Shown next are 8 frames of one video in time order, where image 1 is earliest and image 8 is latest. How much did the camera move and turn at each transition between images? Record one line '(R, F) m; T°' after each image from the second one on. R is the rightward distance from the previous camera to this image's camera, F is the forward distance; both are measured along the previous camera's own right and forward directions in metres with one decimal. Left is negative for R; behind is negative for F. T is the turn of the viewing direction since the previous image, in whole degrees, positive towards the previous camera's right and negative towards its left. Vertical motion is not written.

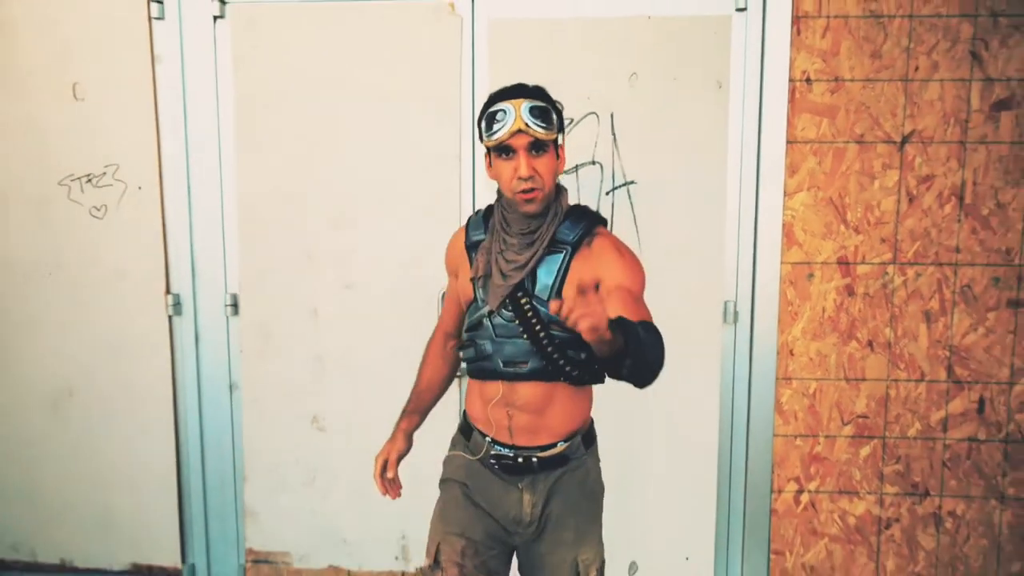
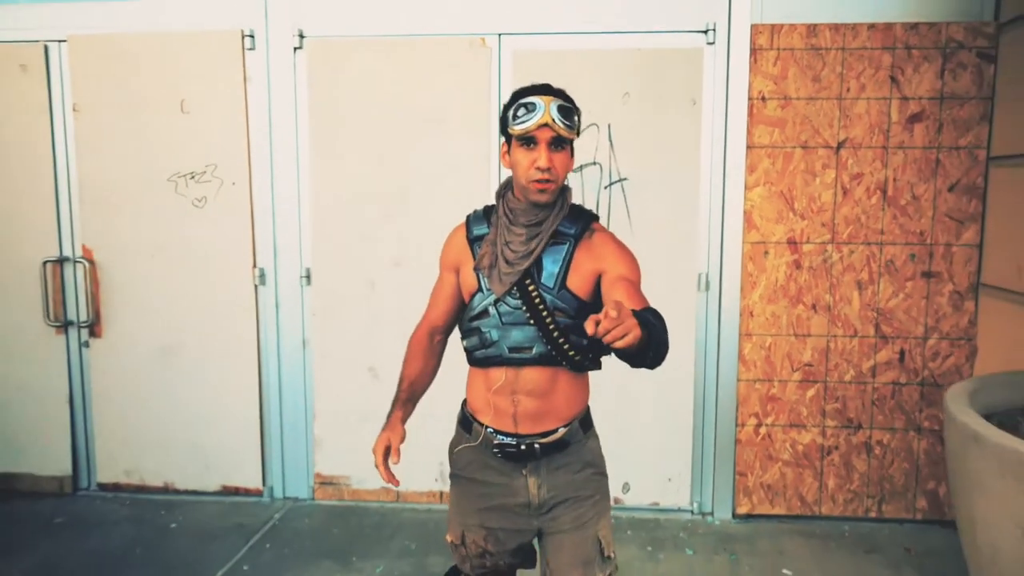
(-0.1, -0.8) m; 0°
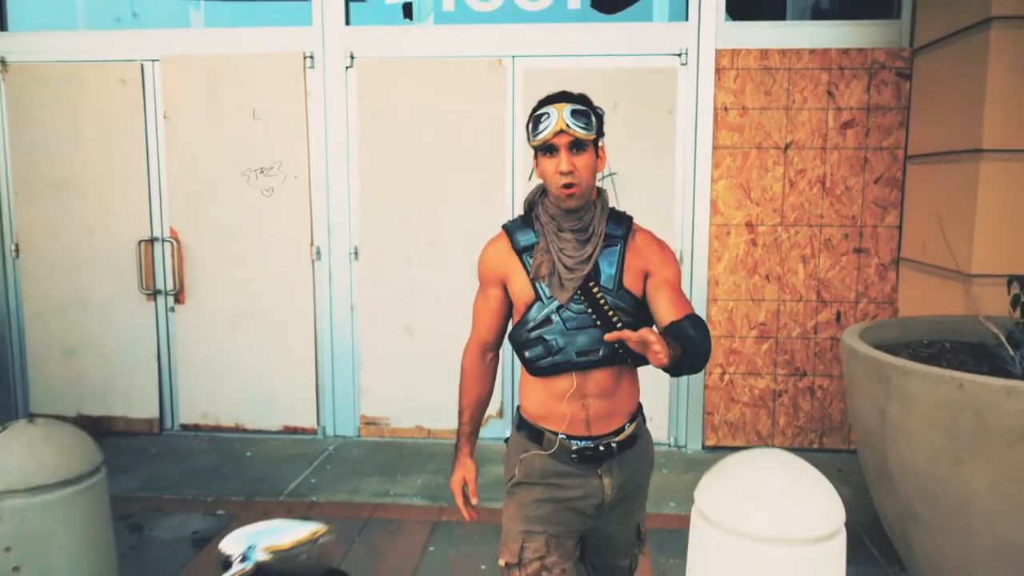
(-0.1, -0.9) m; 0°
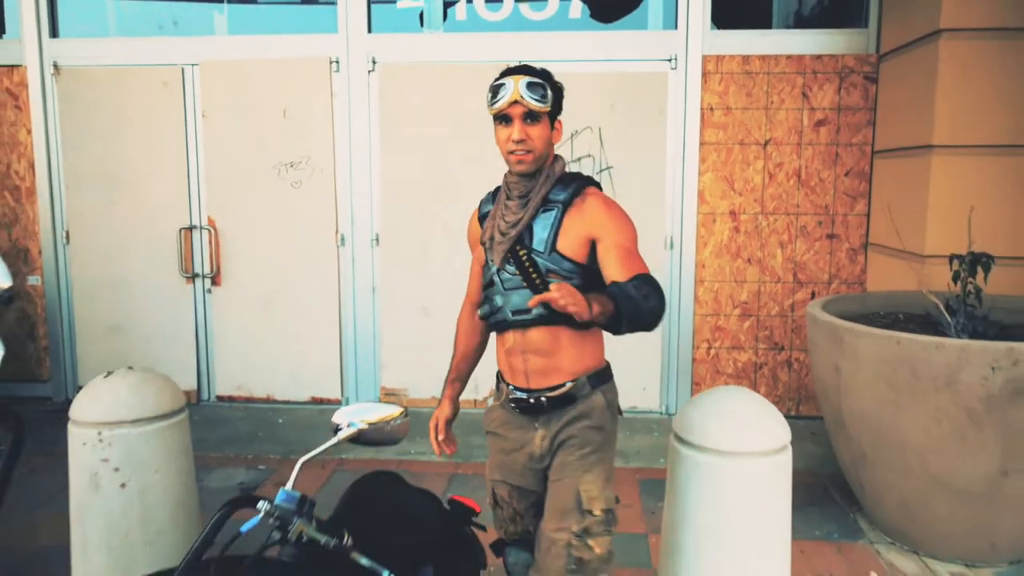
(0.0, -0.5) m; 0°
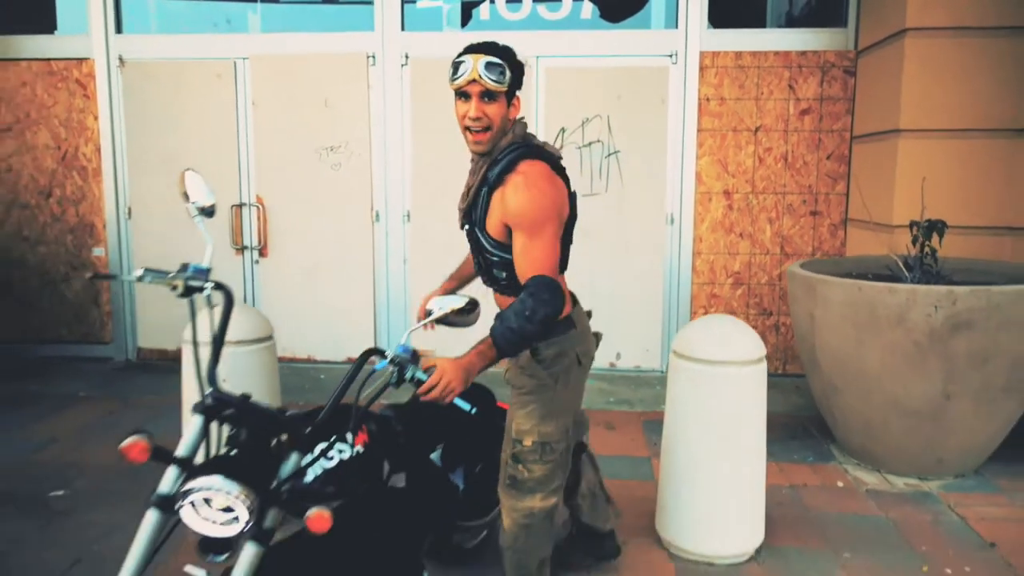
(-0.1, -0.6) m; 0°
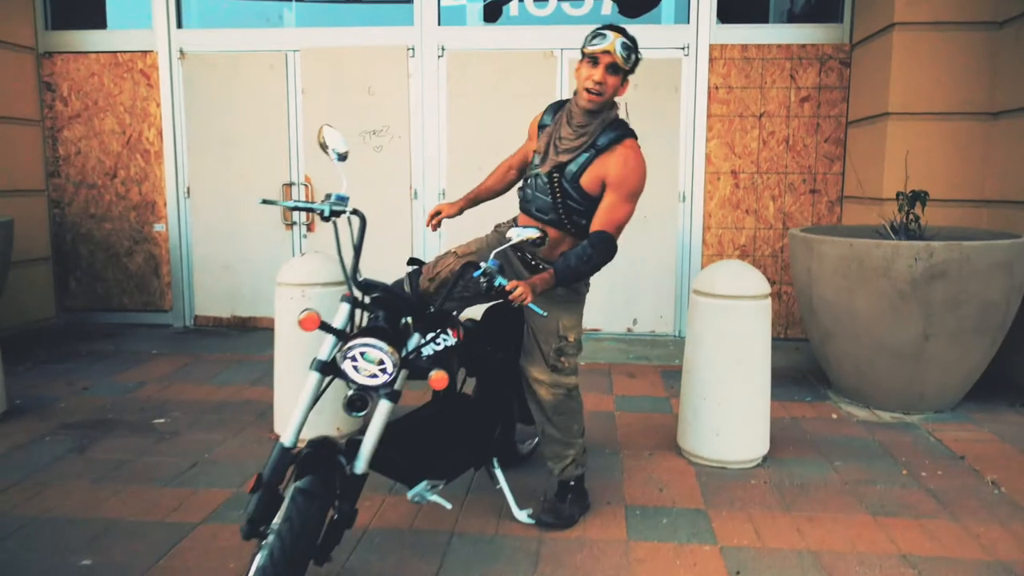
(-0.2, -0.6) m; 0°
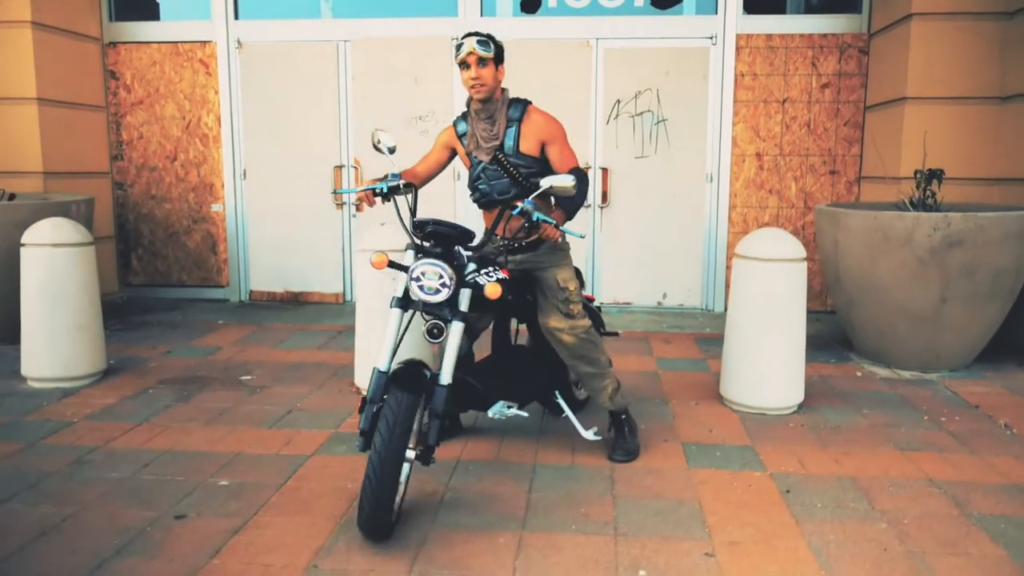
(-0.3, -0.4) m; 0°
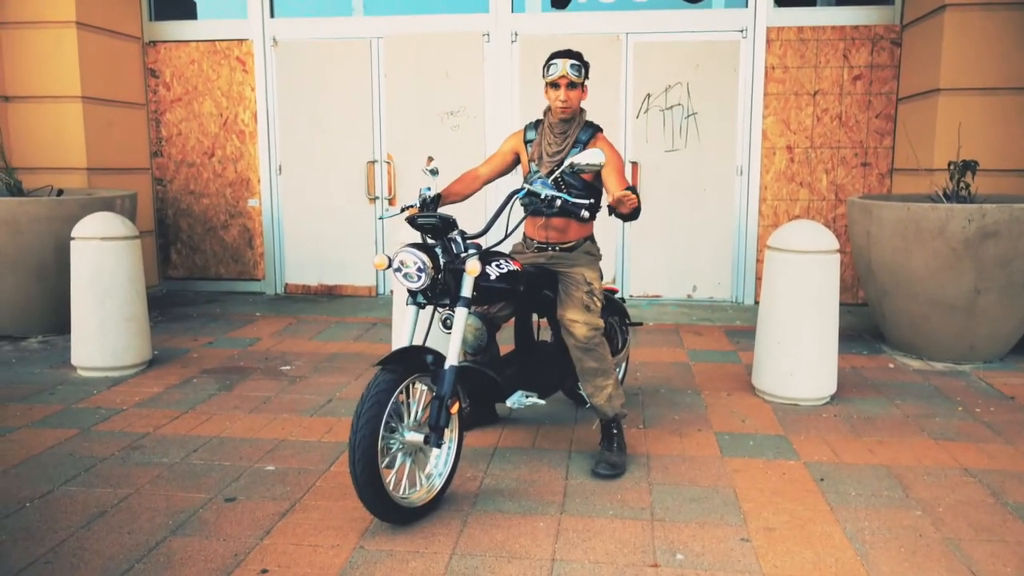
(0.0, -0.1) m; -2°
